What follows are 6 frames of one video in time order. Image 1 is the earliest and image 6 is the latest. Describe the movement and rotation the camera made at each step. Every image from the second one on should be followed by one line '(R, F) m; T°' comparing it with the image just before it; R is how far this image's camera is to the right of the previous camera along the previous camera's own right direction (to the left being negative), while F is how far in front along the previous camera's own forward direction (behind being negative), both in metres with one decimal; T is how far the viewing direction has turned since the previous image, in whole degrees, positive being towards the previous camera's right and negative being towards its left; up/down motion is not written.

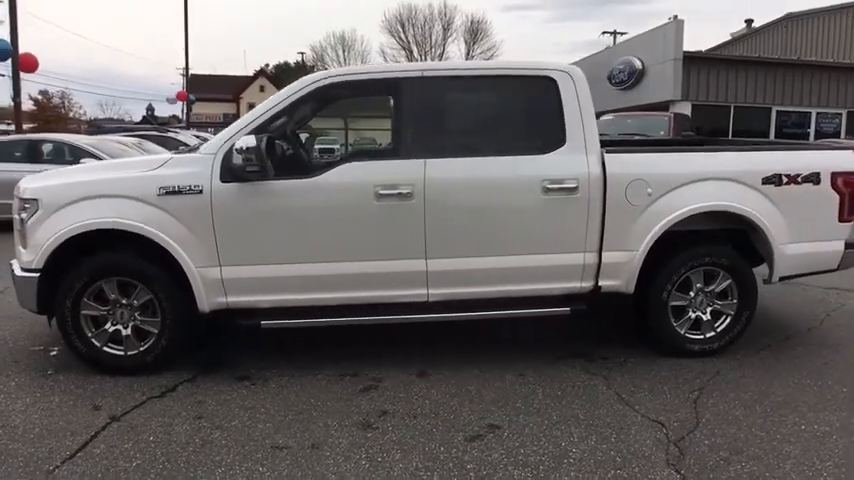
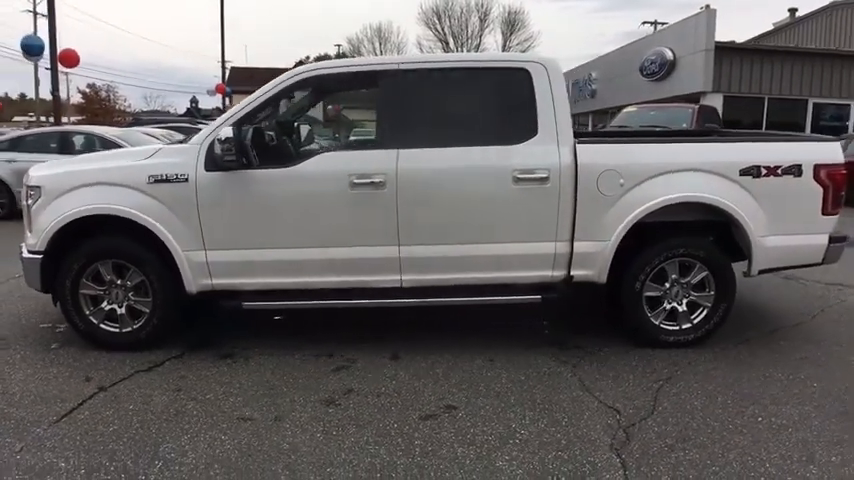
(+0.5, -0.1) m; -4°
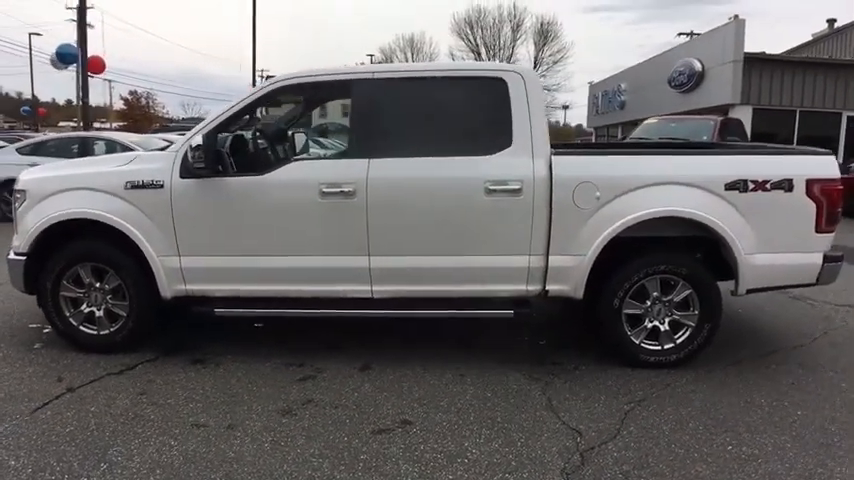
(+0.5, +0.1) m; -4°
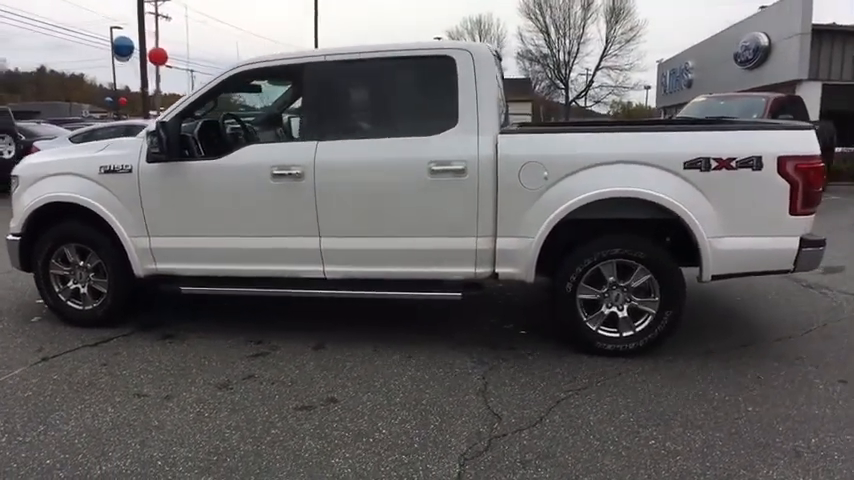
(+0.9, +0.1) m; -8°
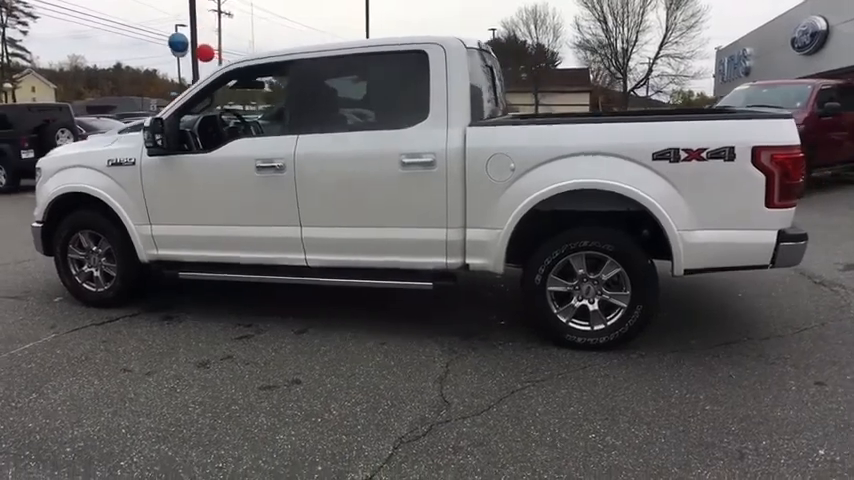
(+0.7, -0.1) m; -6°
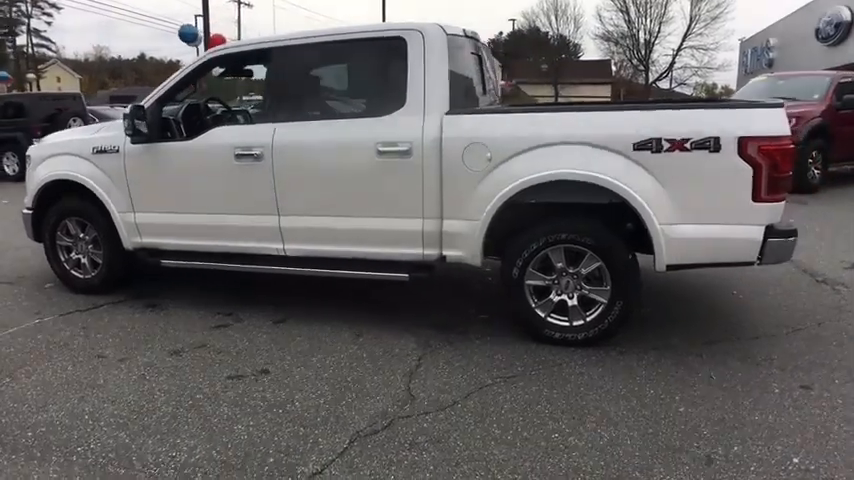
(+0.3, +0.1) m; -2°
